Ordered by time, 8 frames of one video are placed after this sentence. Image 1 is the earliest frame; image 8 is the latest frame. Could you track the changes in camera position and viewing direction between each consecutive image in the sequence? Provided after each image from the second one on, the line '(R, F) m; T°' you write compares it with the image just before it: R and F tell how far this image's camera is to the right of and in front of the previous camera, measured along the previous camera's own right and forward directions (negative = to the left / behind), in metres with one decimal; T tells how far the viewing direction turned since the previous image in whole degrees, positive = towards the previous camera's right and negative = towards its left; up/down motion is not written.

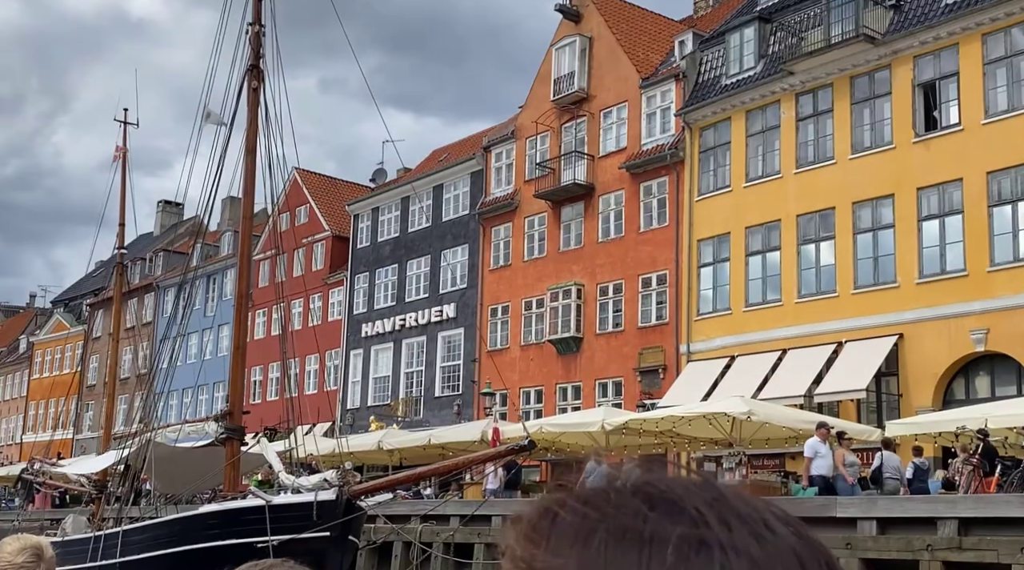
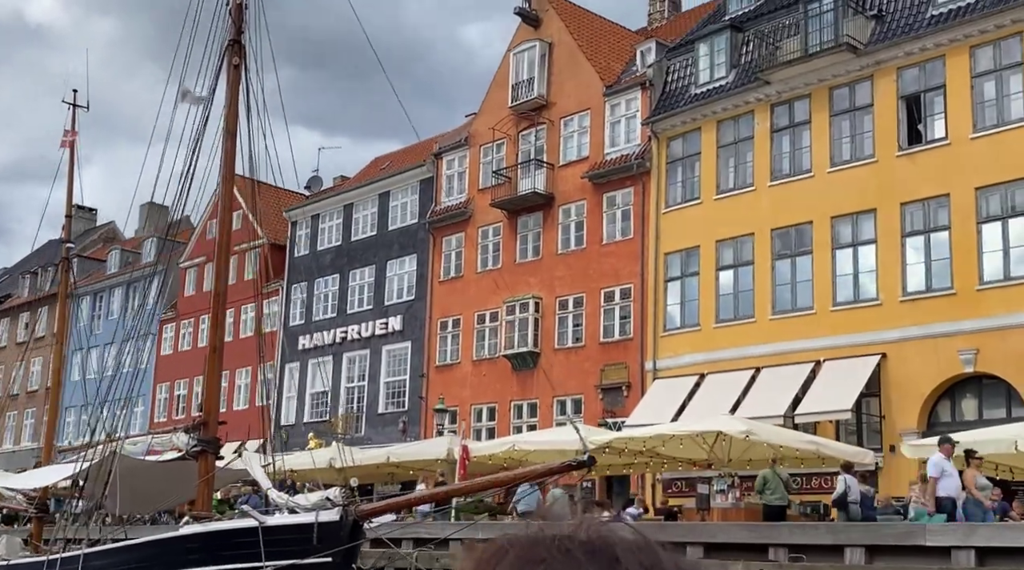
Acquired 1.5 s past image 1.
(-1.3, +1.5) m; +4°
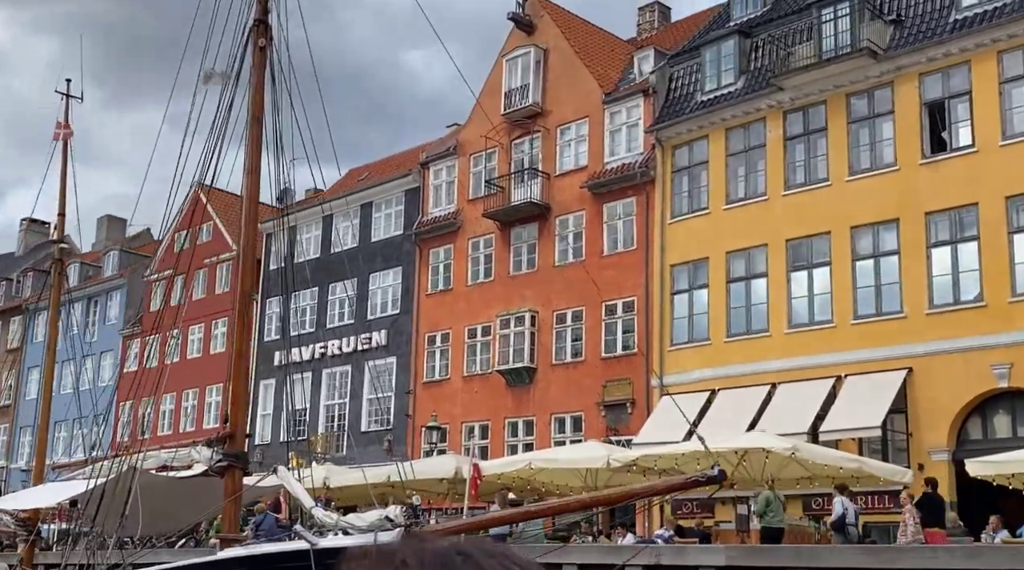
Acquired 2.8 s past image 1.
(-1.3, +1.3) m; +3°
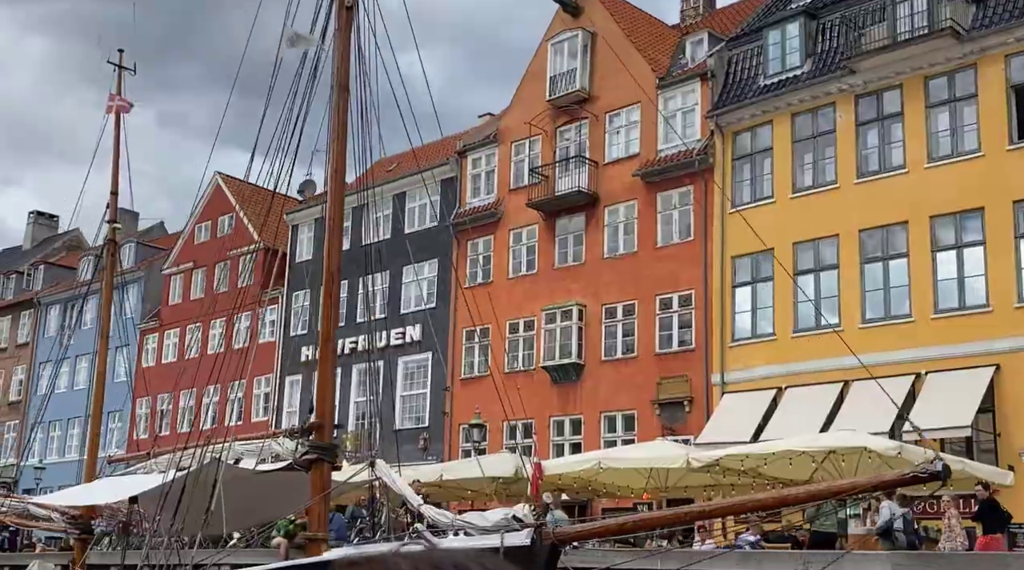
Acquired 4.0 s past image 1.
(-1.3, +1.4) m; 0°
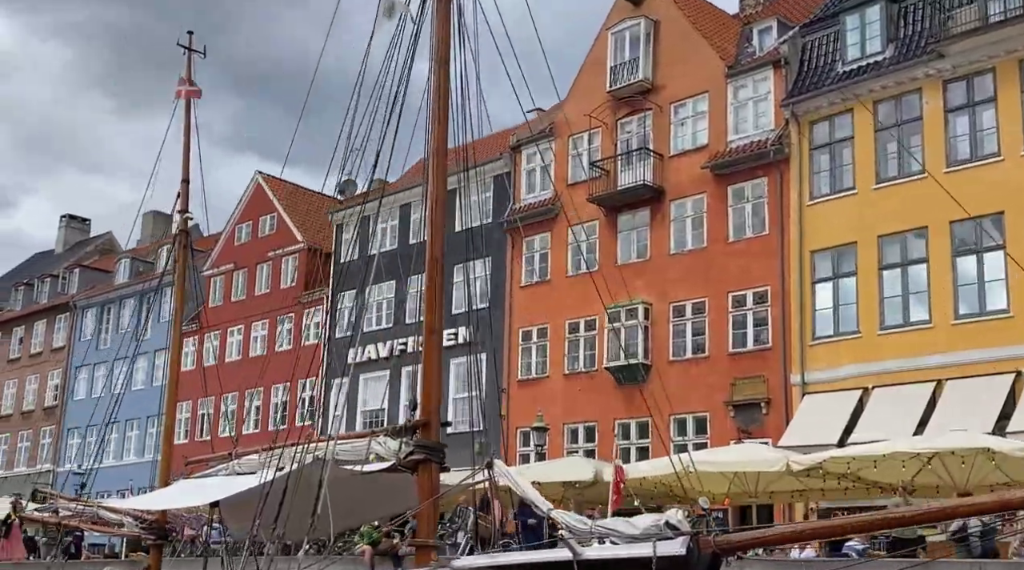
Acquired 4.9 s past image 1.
(-1.0, +1.2) m; -1°
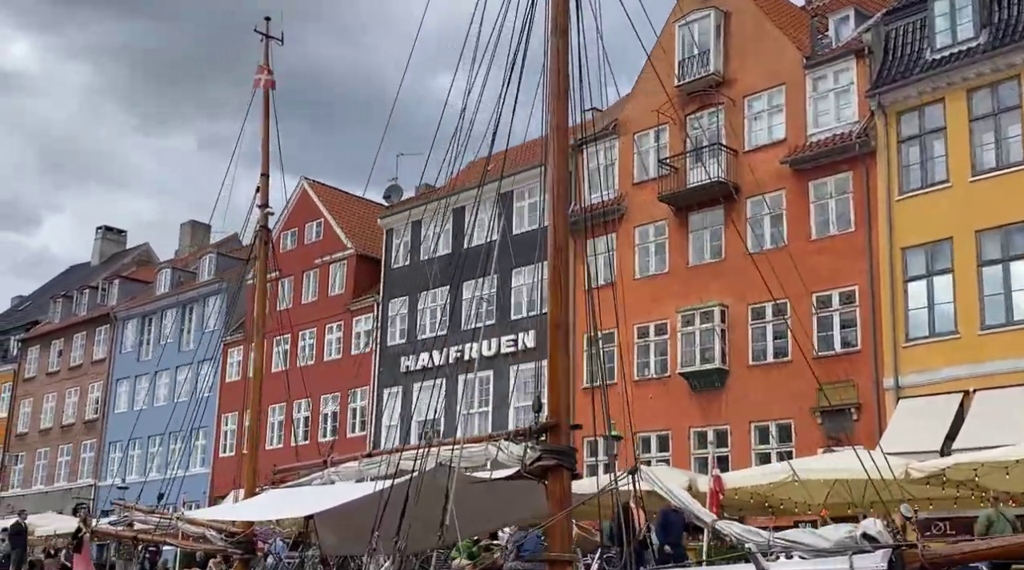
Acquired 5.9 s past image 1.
(-1.0, +1.2) m; -1°
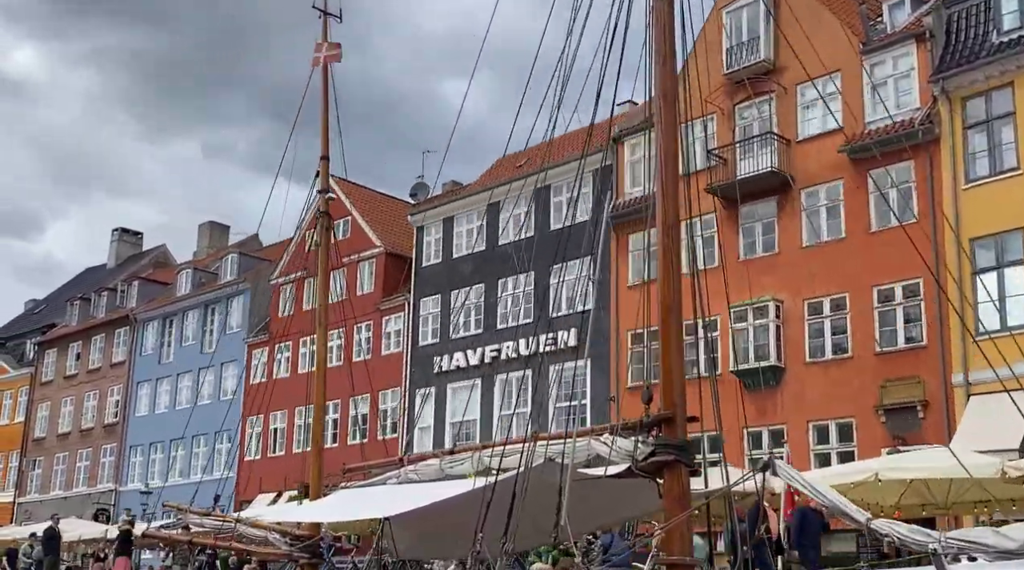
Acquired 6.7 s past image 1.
(-0.9, +1.0) m; 0°
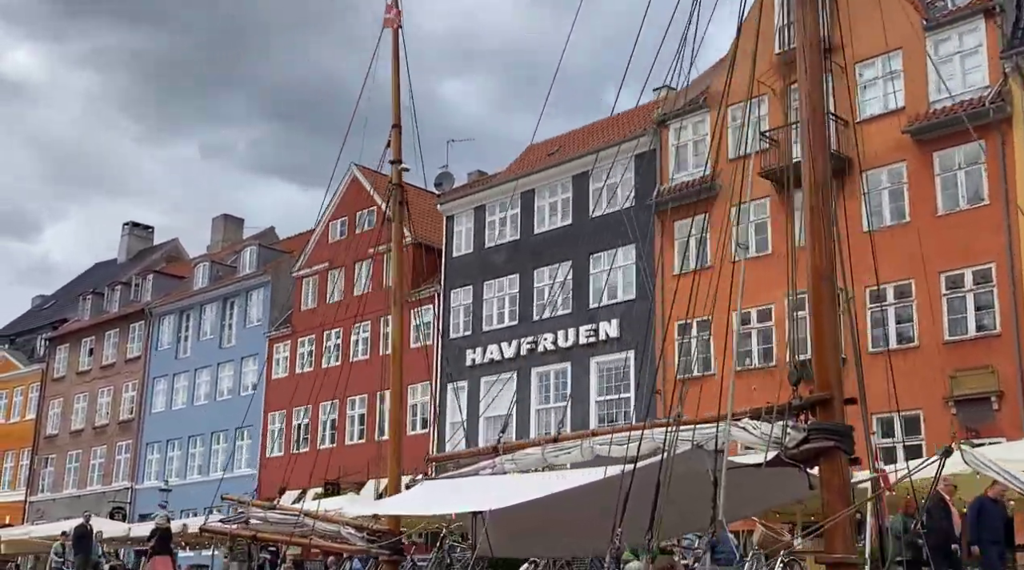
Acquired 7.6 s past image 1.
(-1.0, +1.2) m; 0°
